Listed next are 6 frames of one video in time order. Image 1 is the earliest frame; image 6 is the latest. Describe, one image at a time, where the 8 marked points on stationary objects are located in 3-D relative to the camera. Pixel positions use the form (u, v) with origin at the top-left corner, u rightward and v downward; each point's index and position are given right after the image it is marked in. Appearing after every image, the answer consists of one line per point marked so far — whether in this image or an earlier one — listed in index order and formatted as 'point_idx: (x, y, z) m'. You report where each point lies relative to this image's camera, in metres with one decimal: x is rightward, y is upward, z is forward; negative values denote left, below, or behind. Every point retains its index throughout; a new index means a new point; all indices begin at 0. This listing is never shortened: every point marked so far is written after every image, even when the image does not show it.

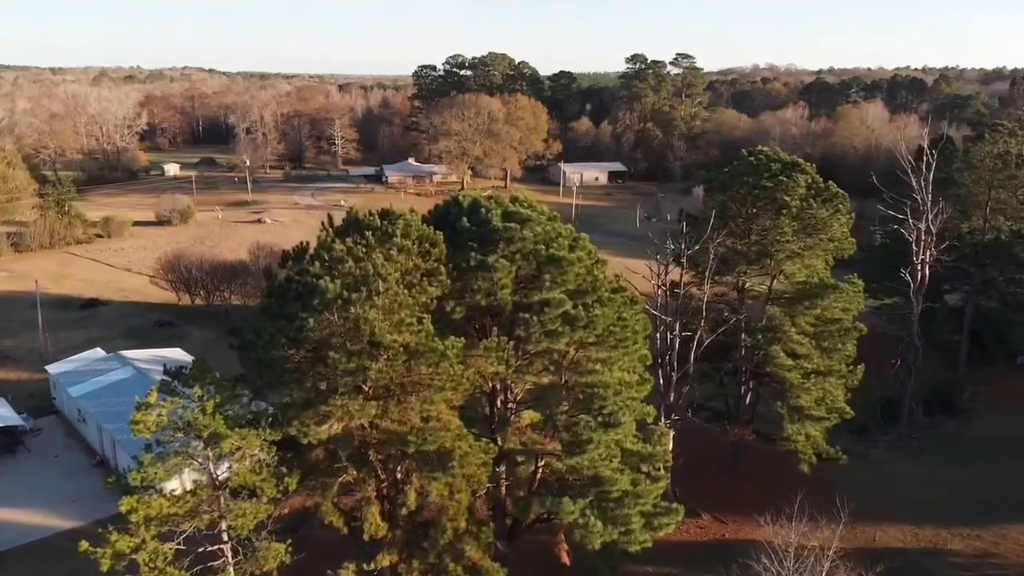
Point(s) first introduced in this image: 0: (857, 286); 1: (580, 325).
0: (+7.3, 0.0, +16.3) m
1: (+1.0, -0.5, +11.4) m
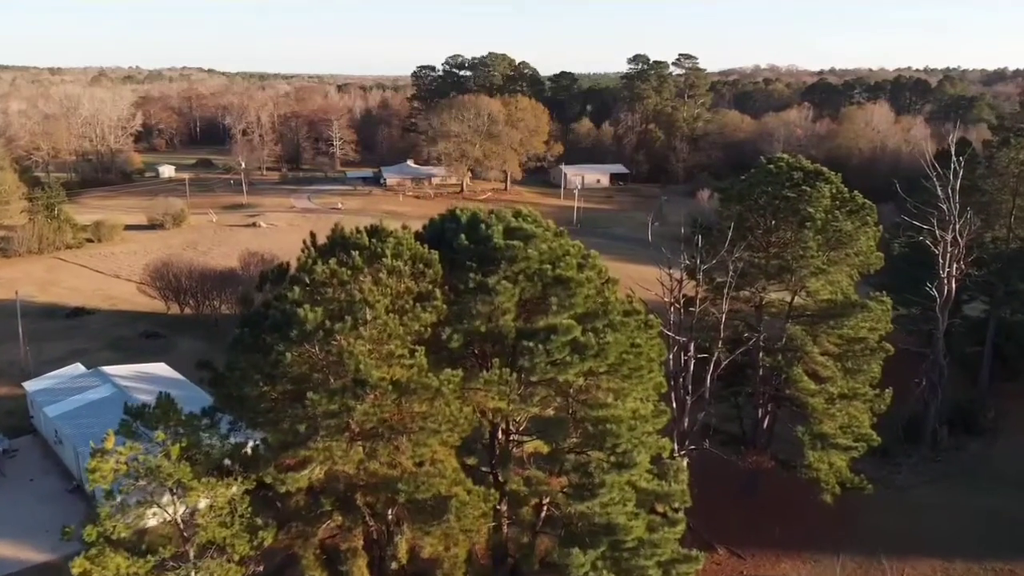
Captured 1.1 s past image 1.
0: (+7.3, -0.3, +15.2) m
1: (+1.0, -0.9, +10.2) m
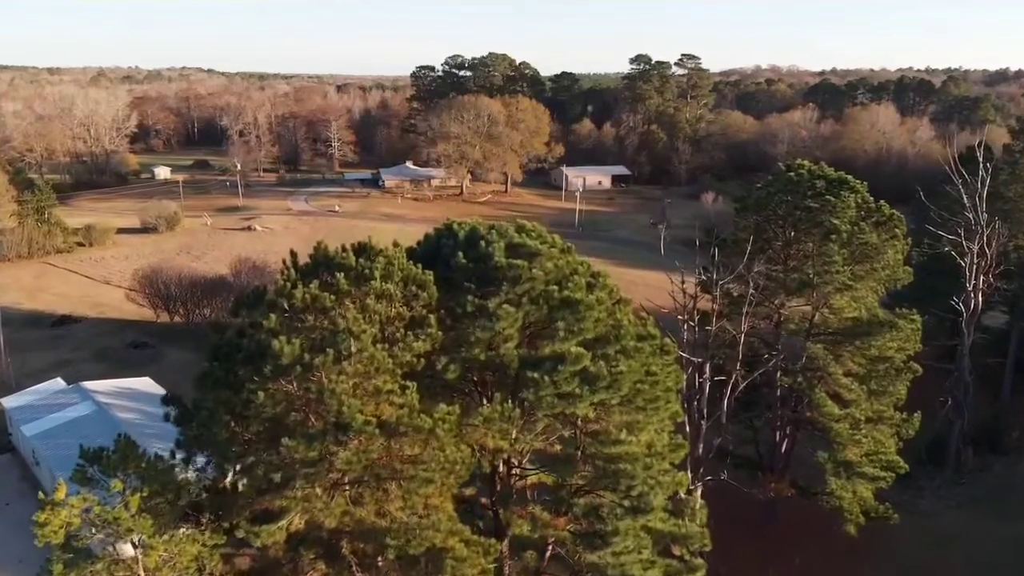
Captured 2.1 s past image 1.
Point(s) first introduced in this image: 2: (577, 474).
0: (+7.3, -0.6, +14.2) m
1: (+1.1, -1.2, +9.2) m
2: (+0.8, -2.3, +9.8) m
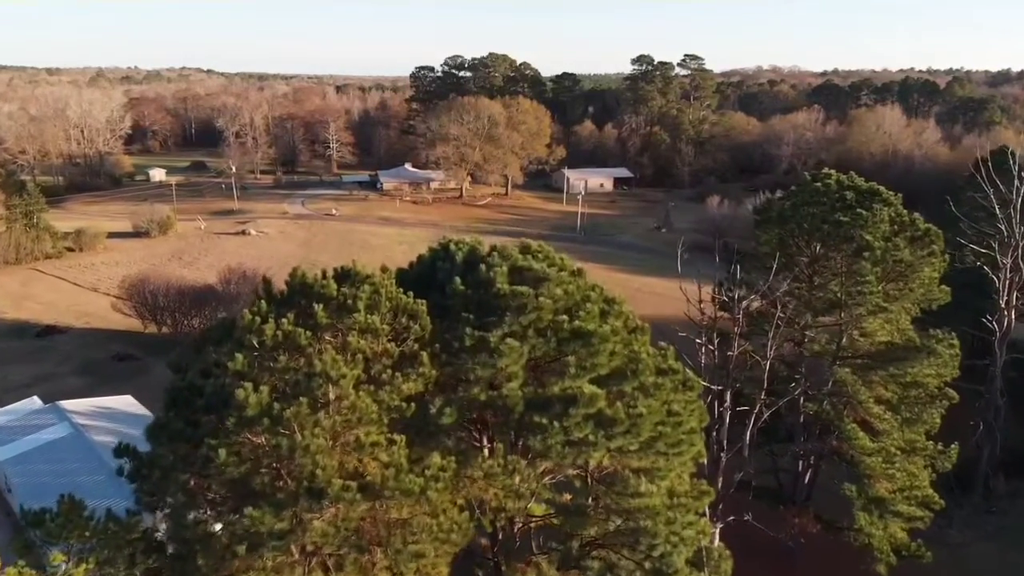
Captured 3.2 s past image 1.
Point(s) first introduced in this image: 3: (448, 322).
0: (+7.4, -1.0, +13.1) m
1: (+1.1, -1.5, +8.1) m
2: (+0.9, -2.7, +8.7) m
3: (-0.7, -0.4, +8.4) m
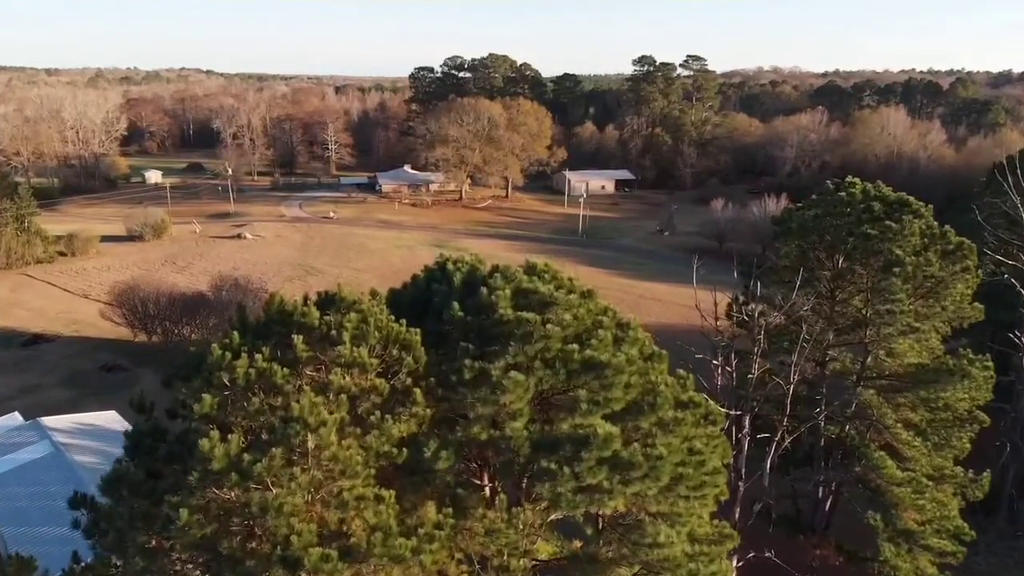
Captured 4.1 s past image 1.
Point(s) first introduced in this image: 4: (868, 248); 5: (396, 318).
0: (+7.4, -1.2, +12.2) m
1: (+1.1, -1.7, +7.2) m
2: (+0.9, -2.9, +7.8) m
3: (-0.7, -0.6, +7.5) m
4: (+5.3, +0.6, +11.6) m
5: (-1.1, -0.3, +7.3) m
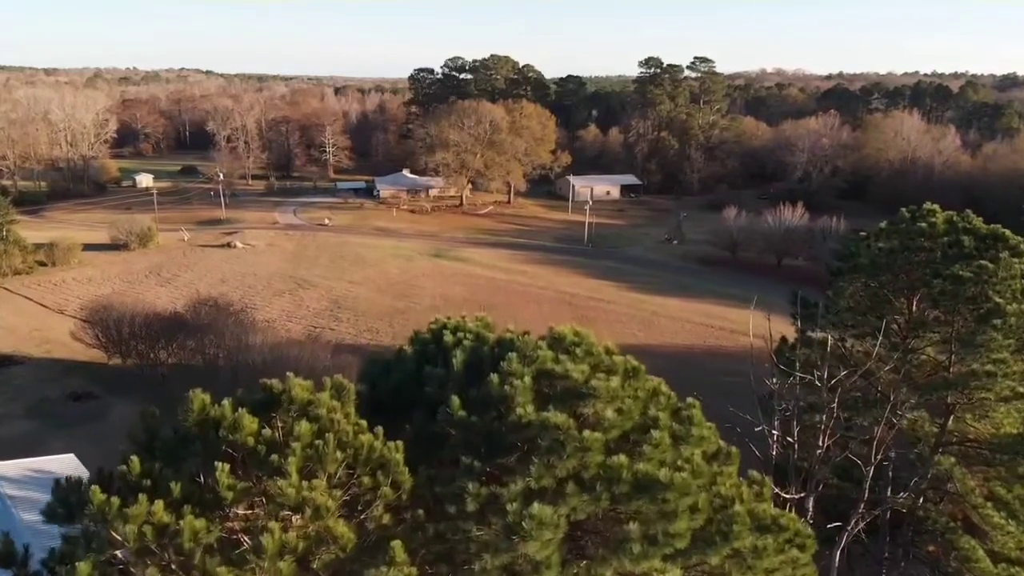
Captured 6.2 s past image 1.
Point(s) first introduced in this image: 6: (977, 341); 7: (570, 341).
0: (+7.6, -1.9, +10.1) m
1: (+1.3, -2.4, +5.1) m
2: (+1.0, -3.6, +5.7) m
3: (-0.5, -1.3, +5.4) m
4: (+5.4, -0.1, +9.5) m
5: (-0.9, -0.9, +5.2) m
6: (+5.7, -0.6, +9.4) m
7: (+0.4, -0.4, +6.3) m
